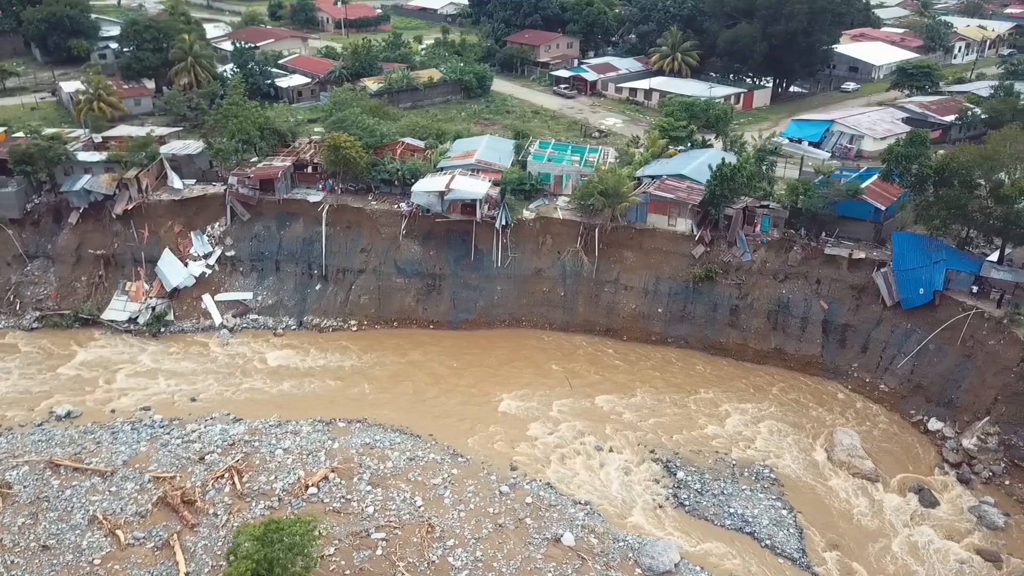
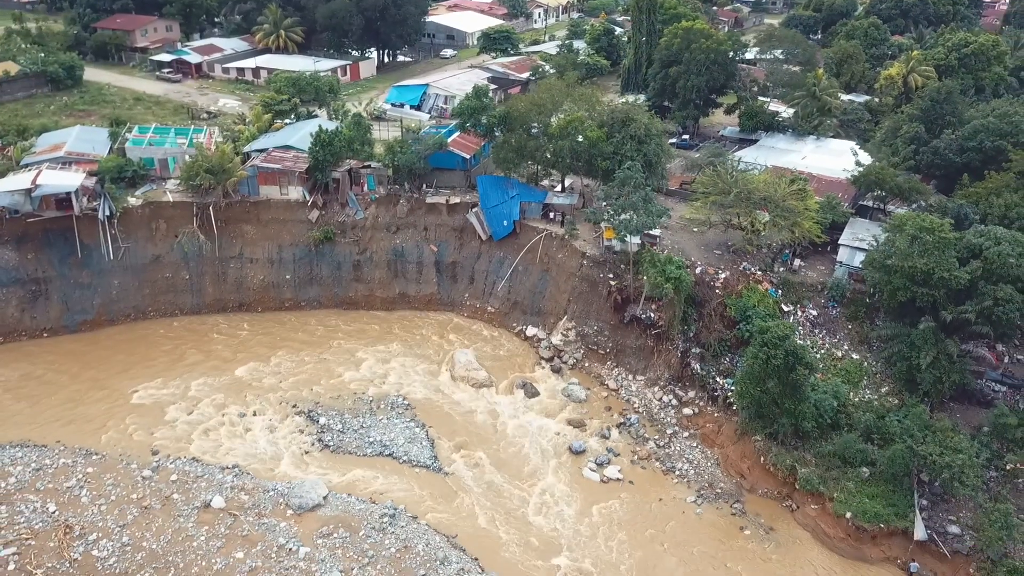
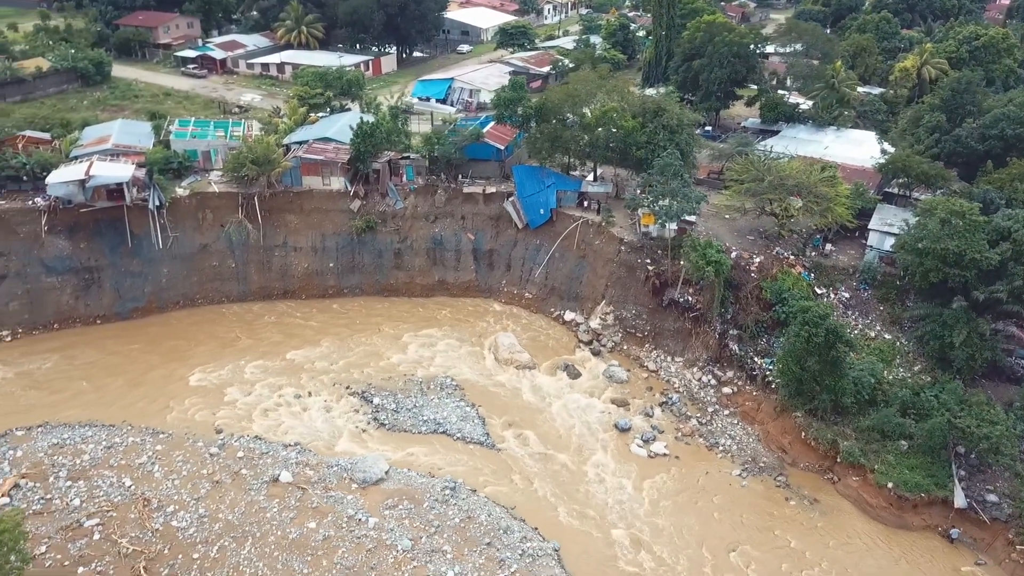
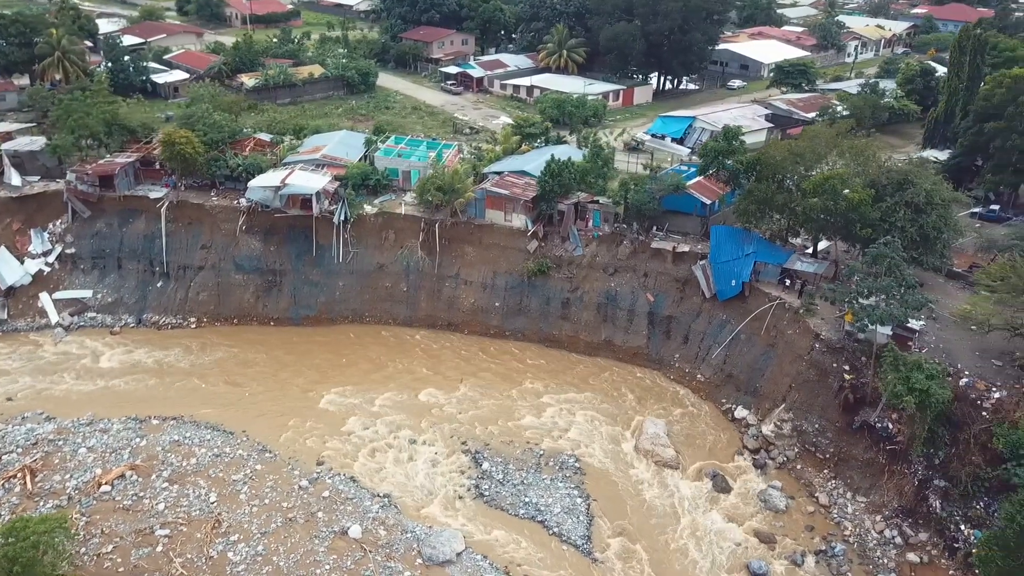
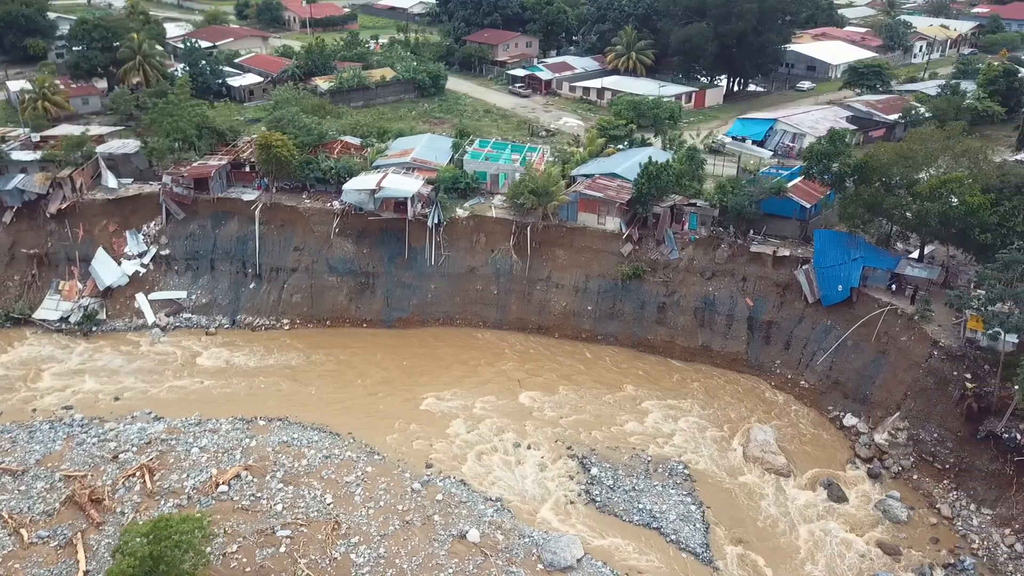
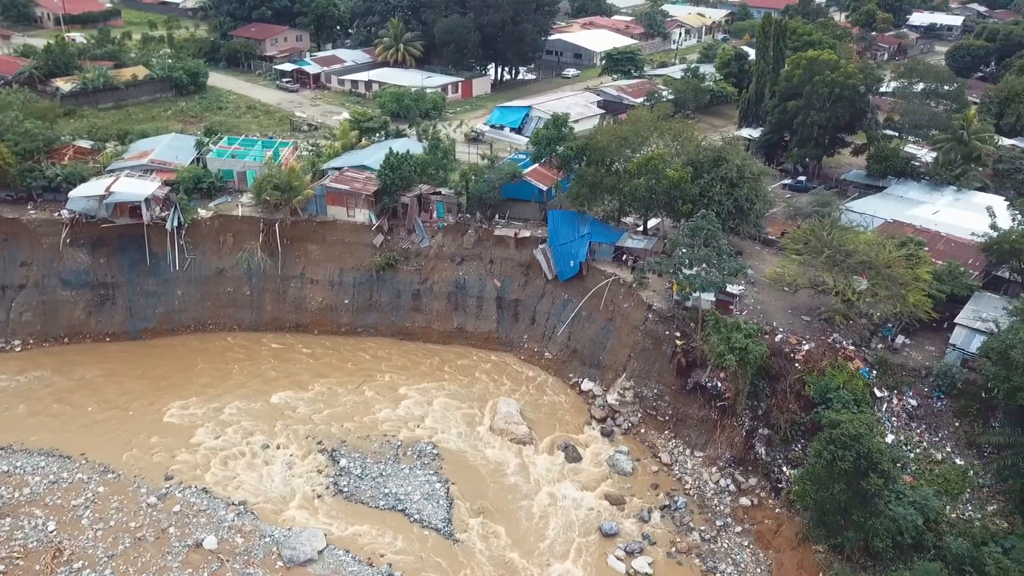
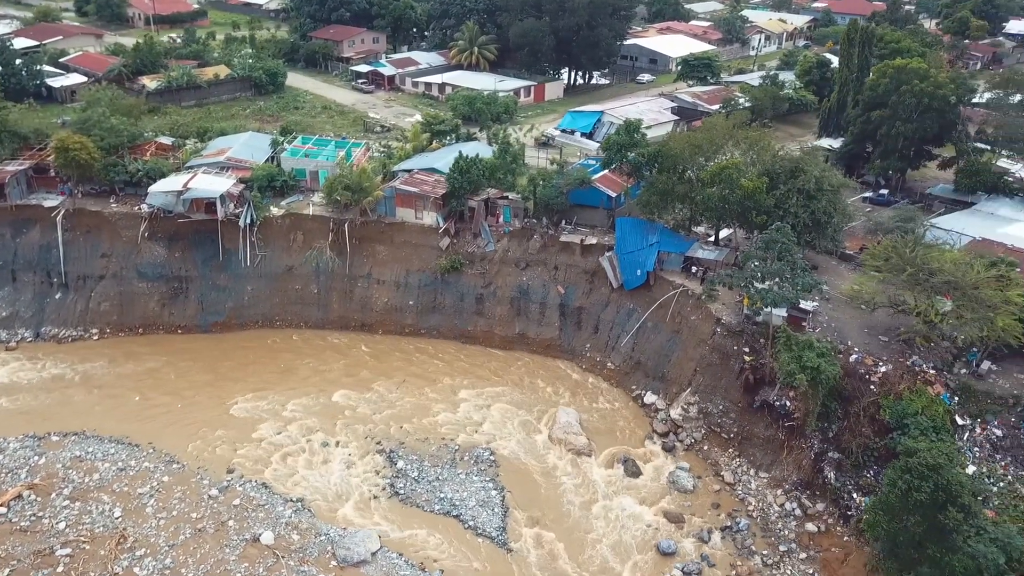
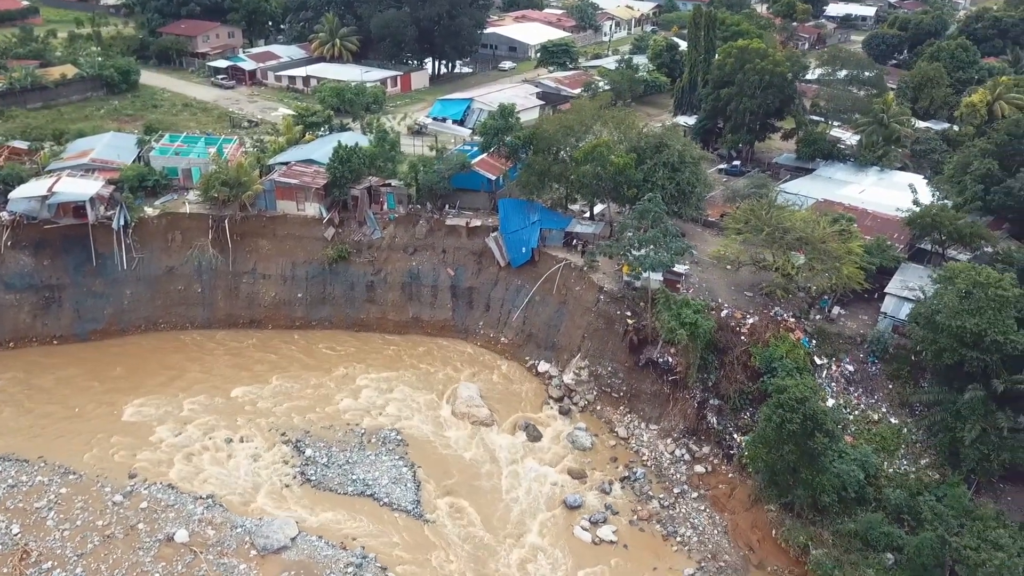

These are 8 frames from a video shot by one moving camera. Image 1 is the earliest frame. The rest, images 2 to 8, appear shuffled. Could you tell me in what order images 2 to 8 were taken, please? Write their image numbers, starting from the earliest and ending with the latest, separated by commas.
5, 4, 7, 6, 8, 2, 3
